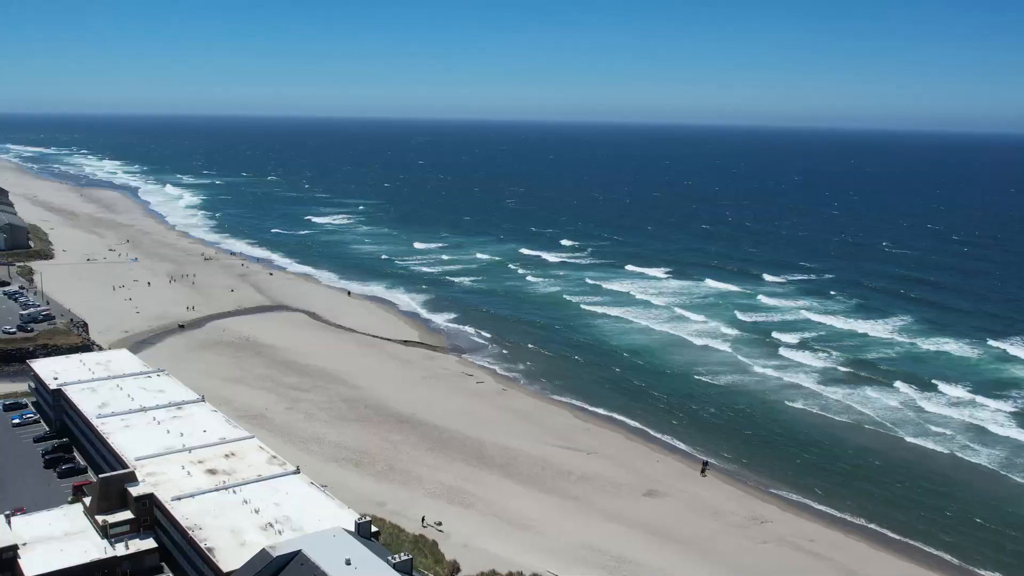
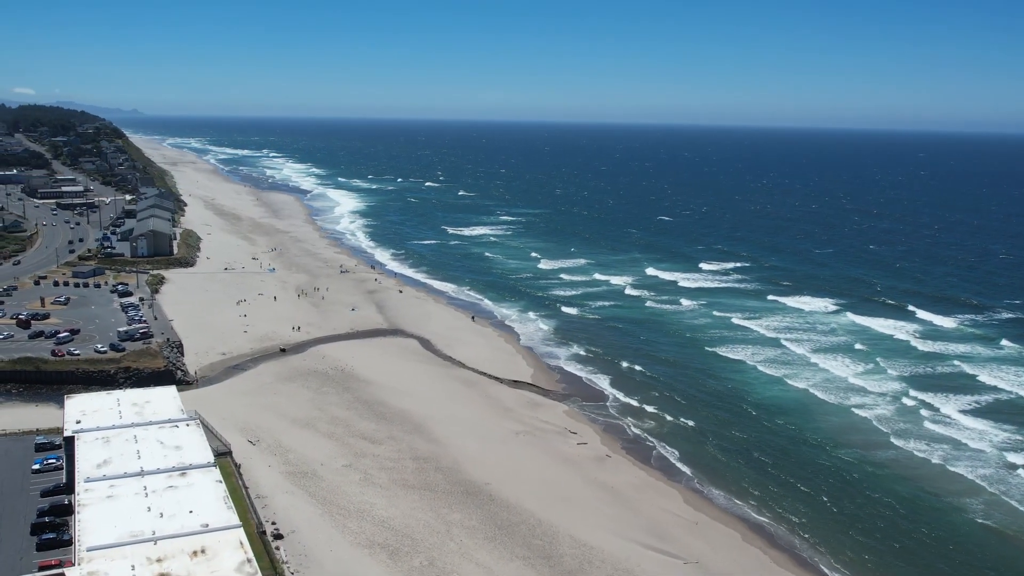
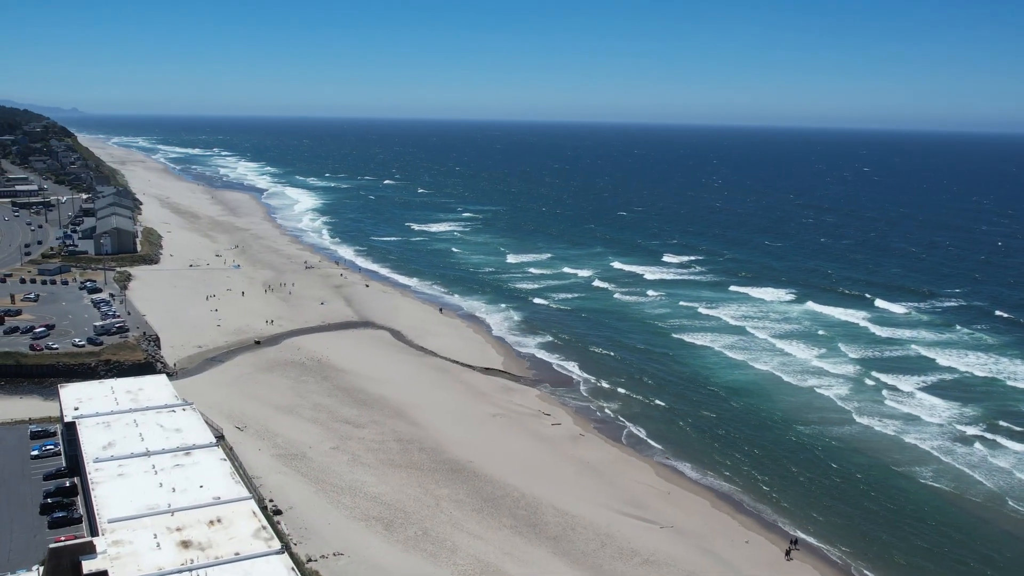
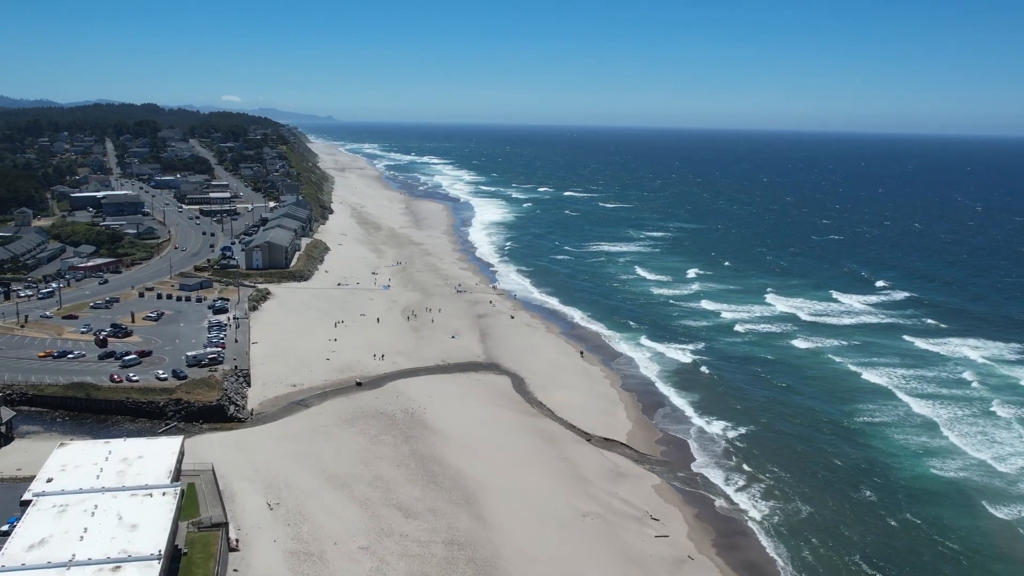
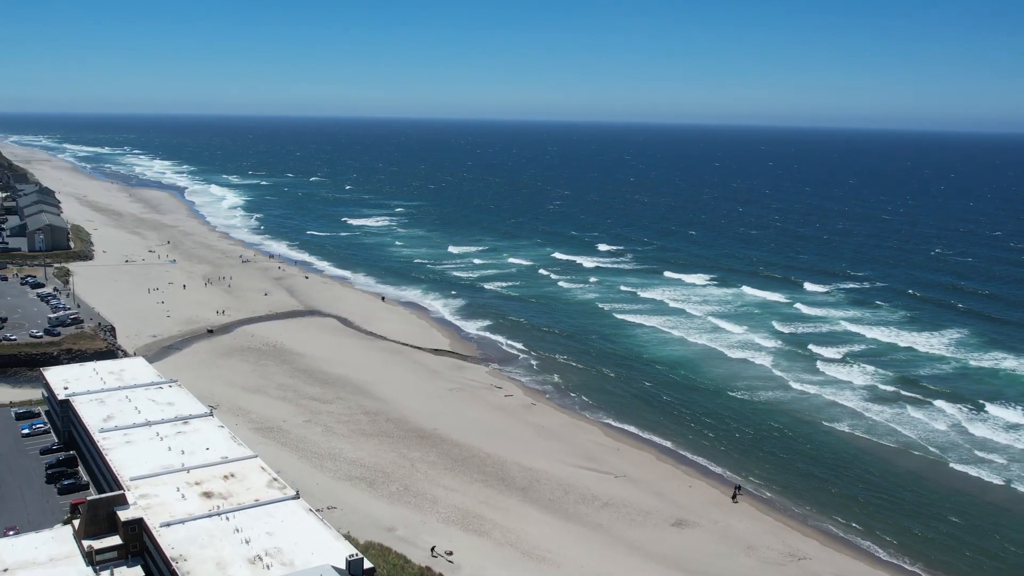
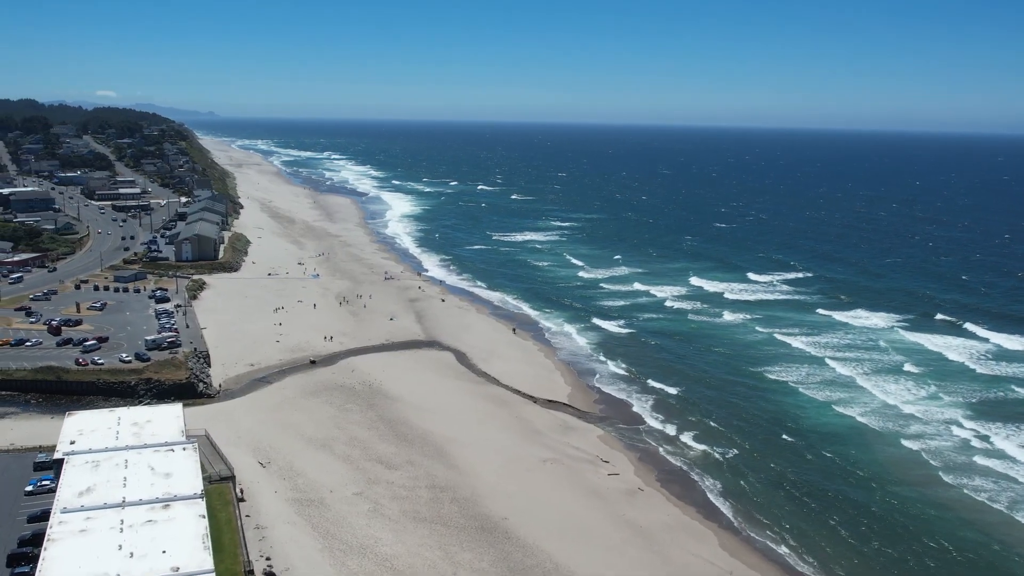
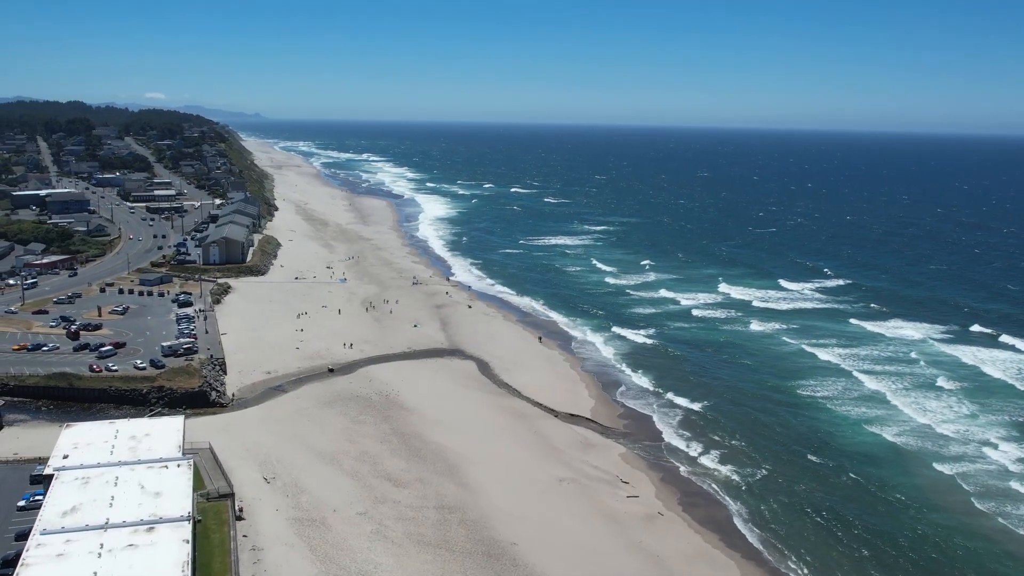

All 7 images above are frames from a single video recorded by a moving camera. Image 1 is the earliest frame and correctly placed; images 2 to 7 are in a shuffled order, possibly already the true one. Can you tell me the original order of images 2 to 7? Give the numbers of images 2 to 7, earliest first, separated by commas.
5, 3, 2, 6, 7, 4
